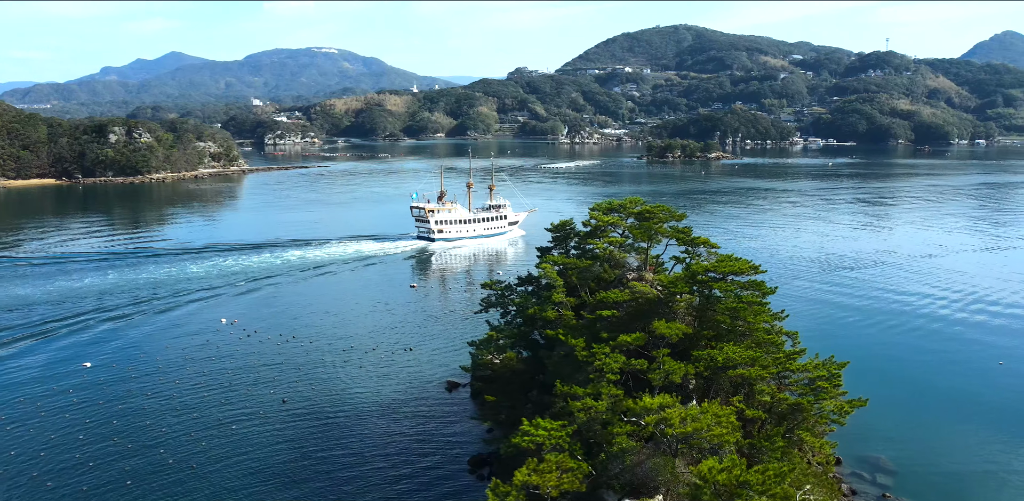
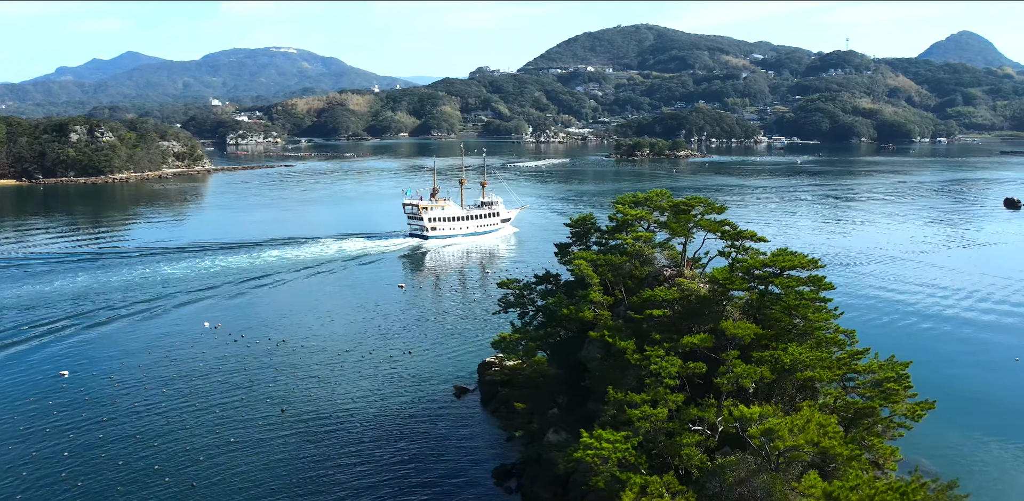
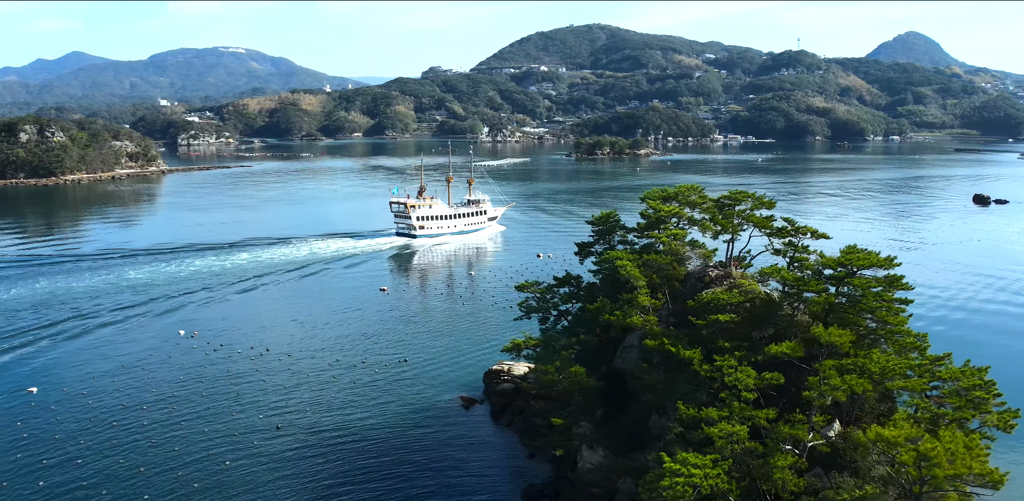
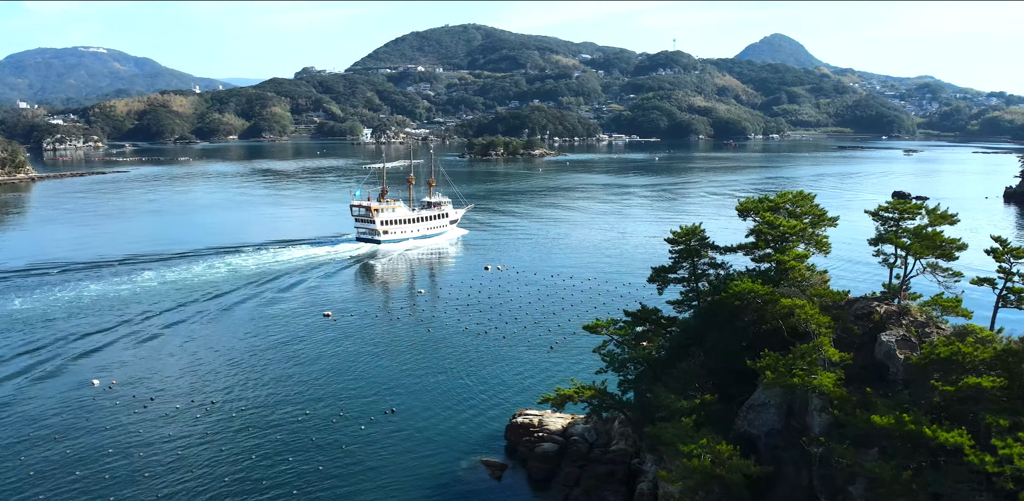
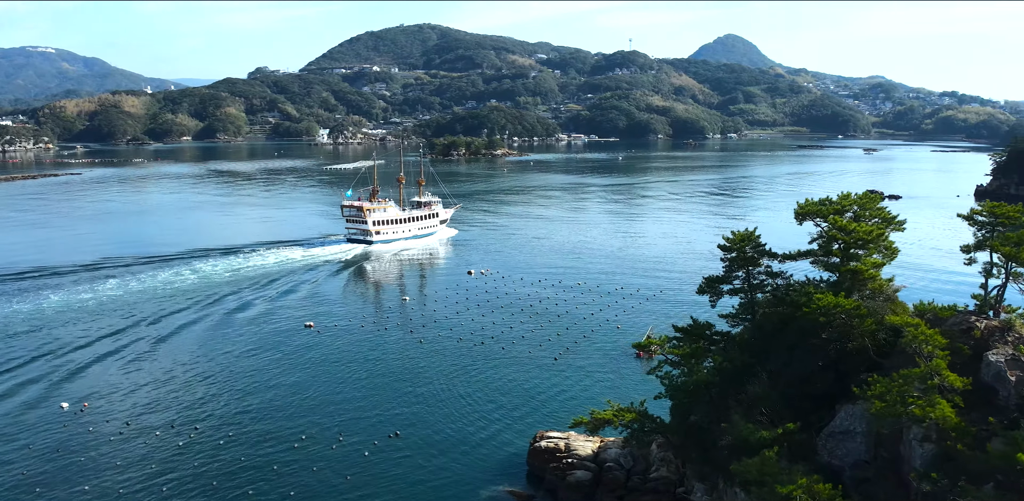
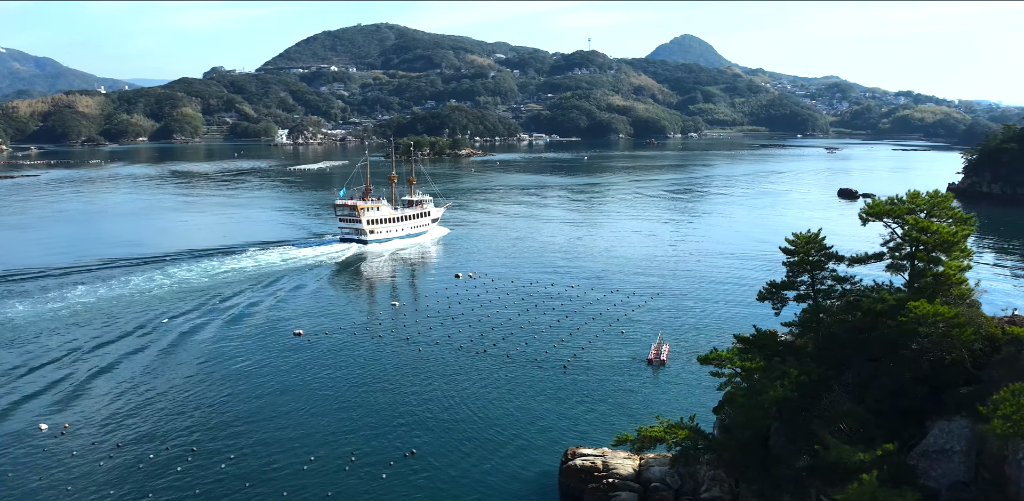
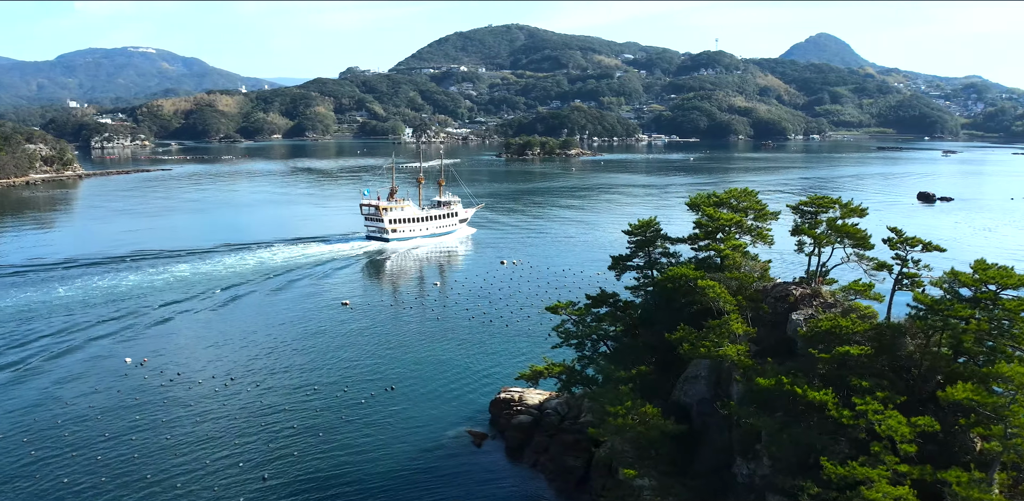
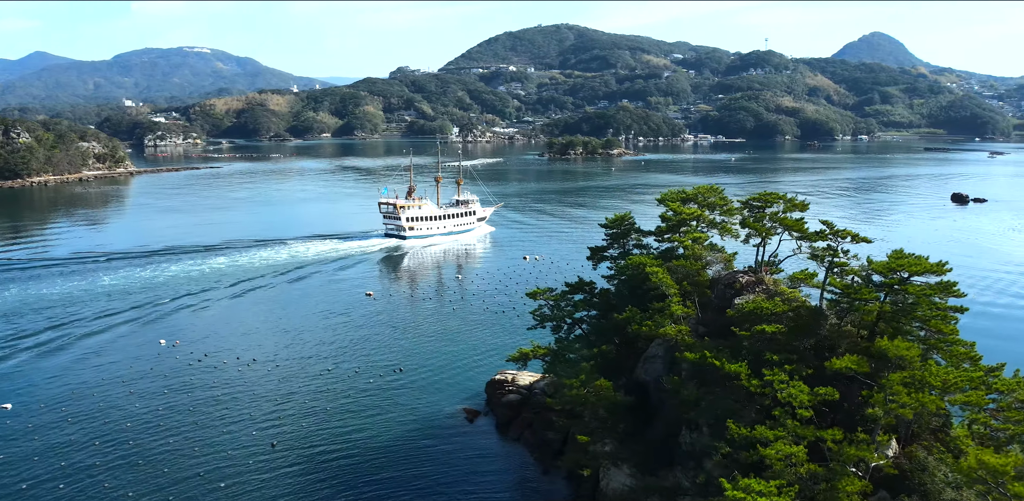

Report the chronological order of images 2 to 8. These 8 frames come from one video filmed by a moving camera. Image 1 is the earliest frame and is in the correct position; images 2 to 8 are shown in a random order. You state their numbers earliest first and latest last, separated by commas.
2, 3, 8, 7, 4, 5, 6
